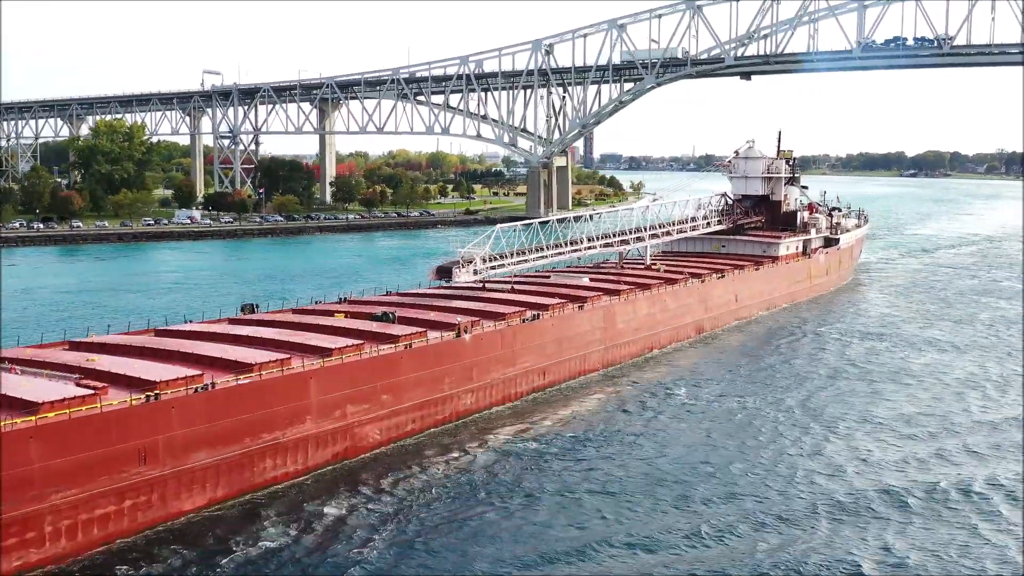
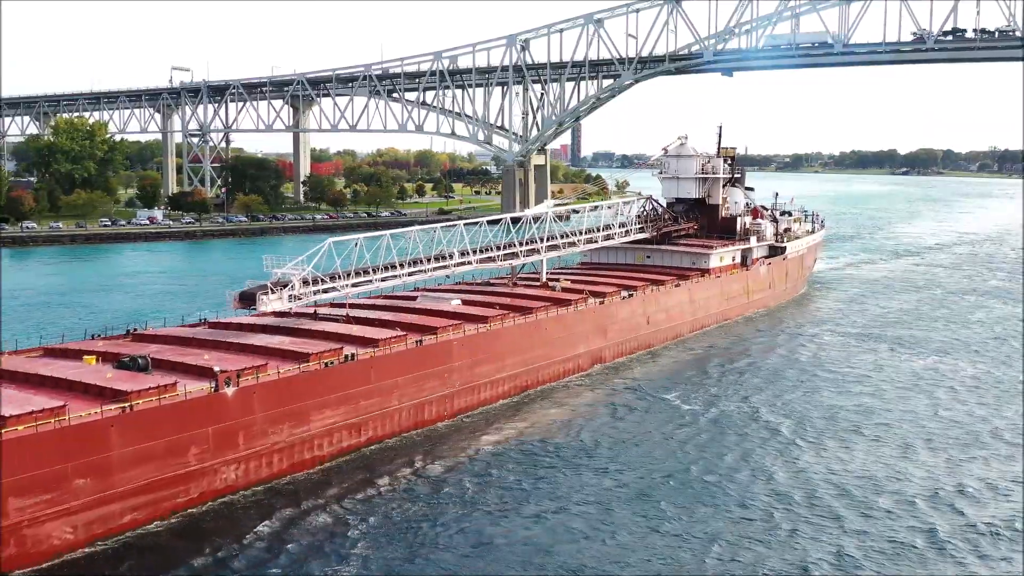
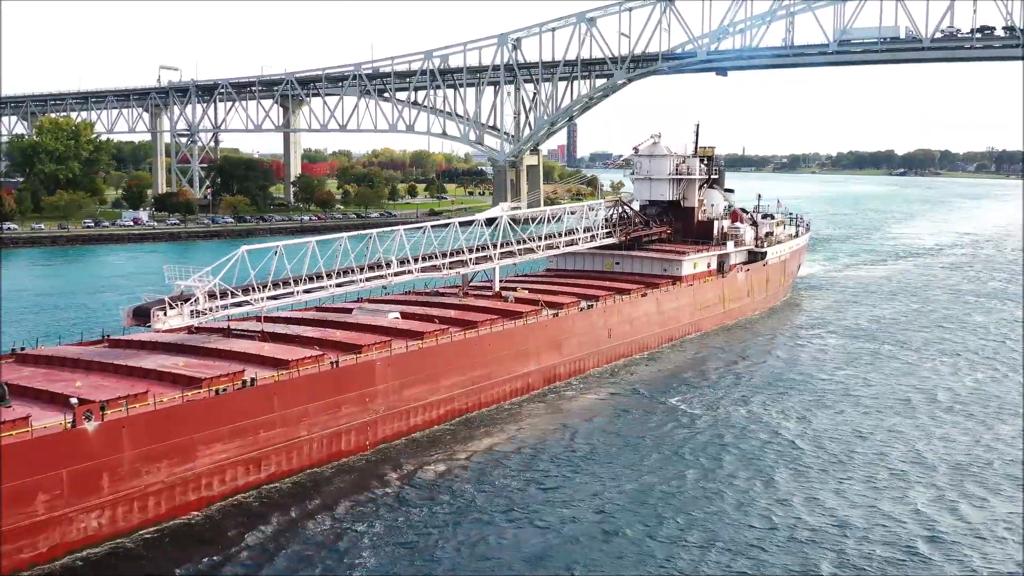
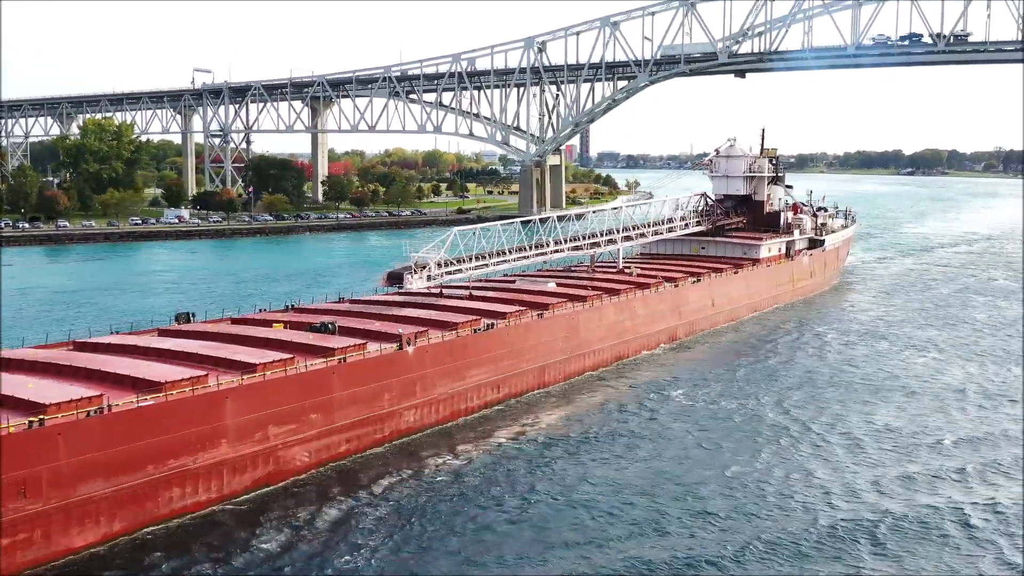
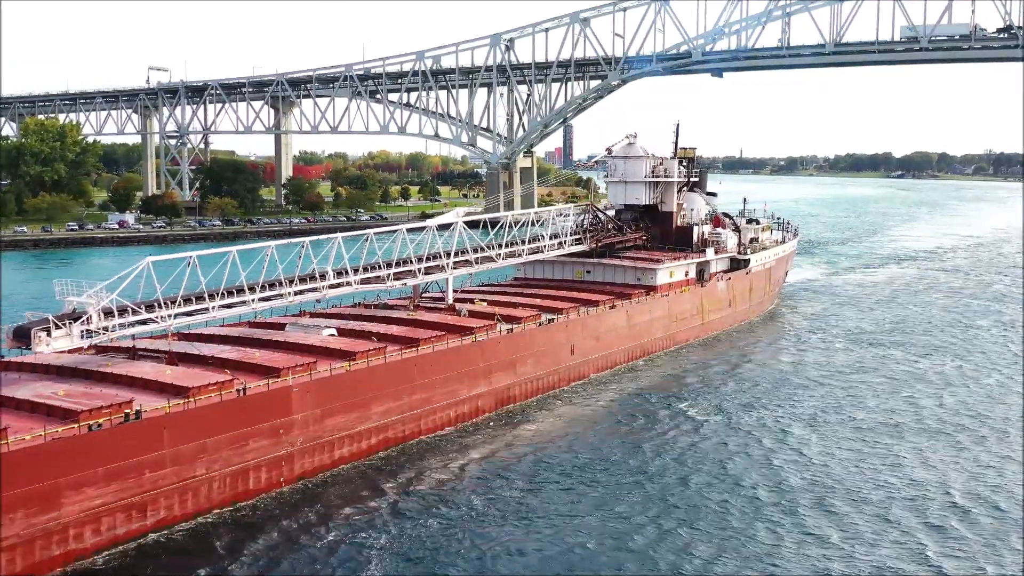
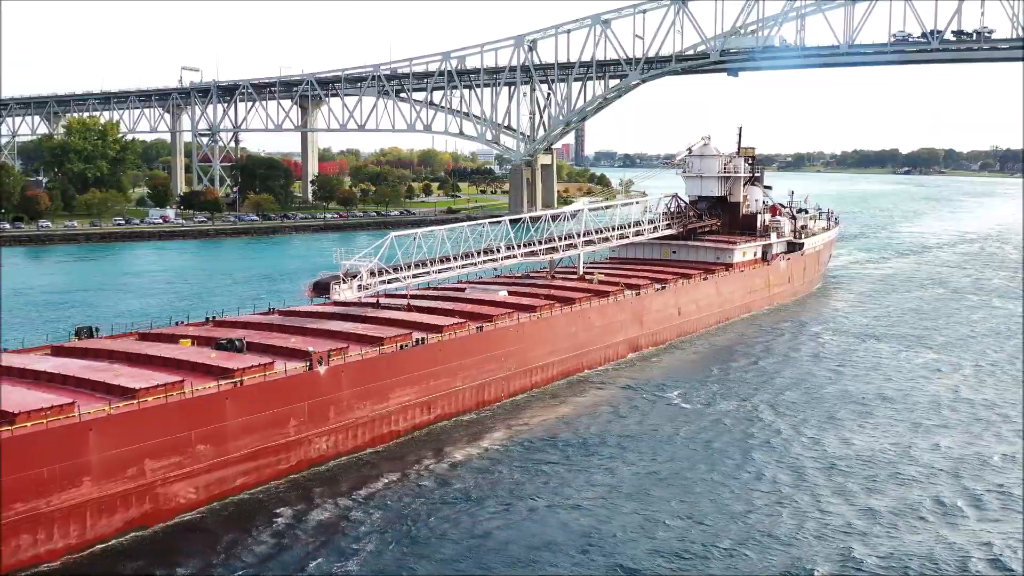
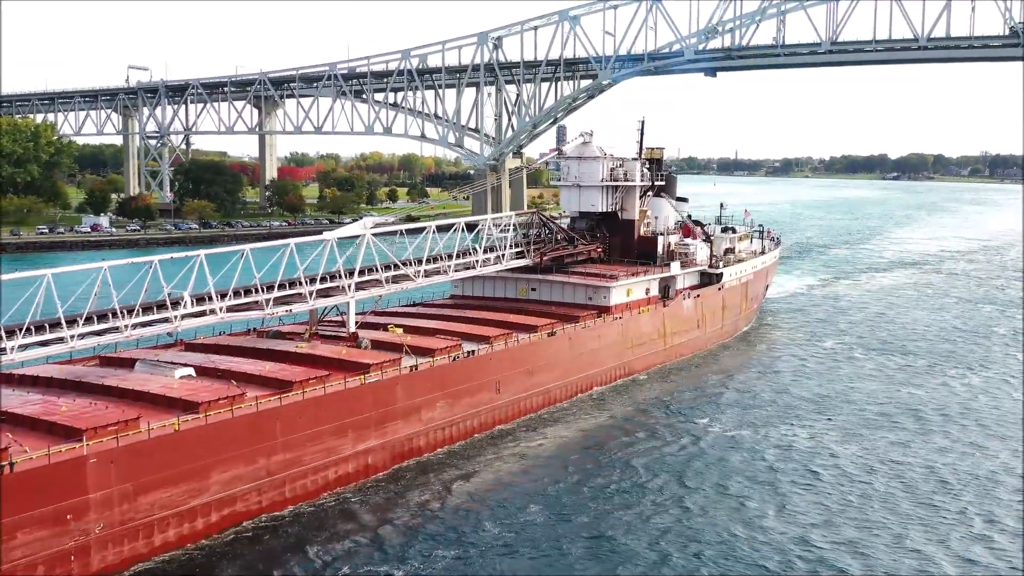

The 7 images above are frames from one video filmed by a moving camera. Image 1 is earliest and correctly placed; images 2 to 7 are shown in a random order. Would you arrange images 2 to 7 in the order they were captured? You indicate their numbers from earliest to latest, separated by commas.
4, 6, 2, 3, 5, 7
